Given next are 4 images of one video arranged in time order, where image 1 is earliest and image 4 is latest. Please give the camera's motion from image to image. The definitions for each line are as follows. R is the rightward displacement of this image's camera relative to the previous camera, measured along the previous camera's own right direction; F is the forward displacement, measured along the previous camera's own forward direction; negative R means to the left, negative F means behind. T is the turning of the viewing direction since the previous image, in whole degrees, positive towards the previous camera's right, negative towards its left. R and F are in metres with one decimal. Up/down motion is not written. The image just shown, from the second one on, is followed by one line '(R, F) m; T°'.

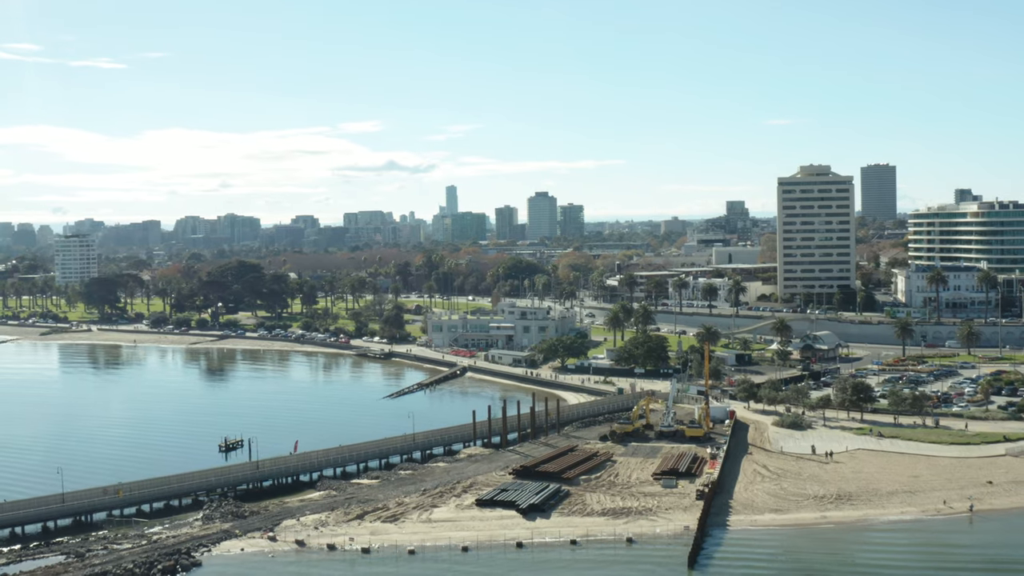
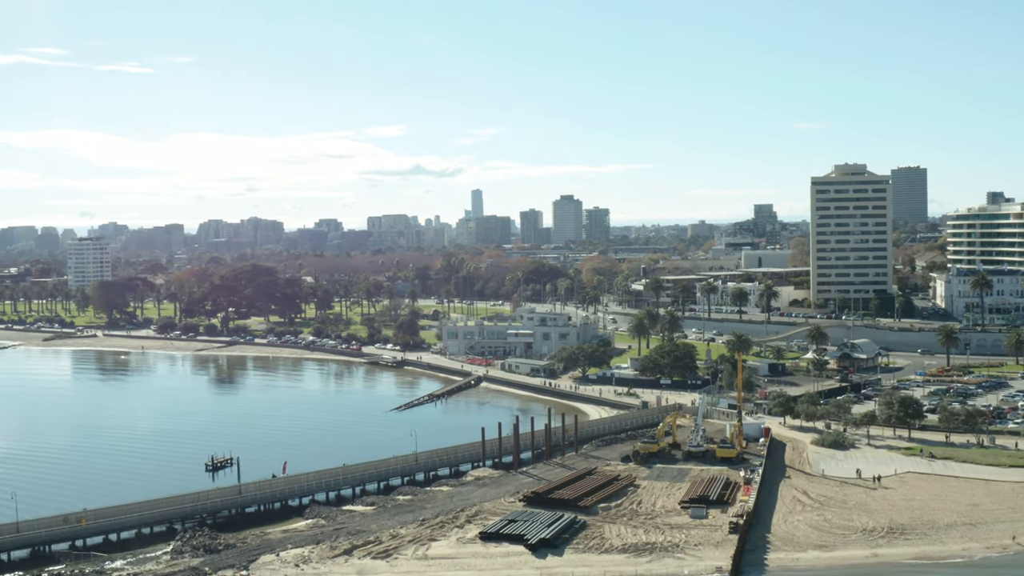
(+0.6, +4.6) m; -2°
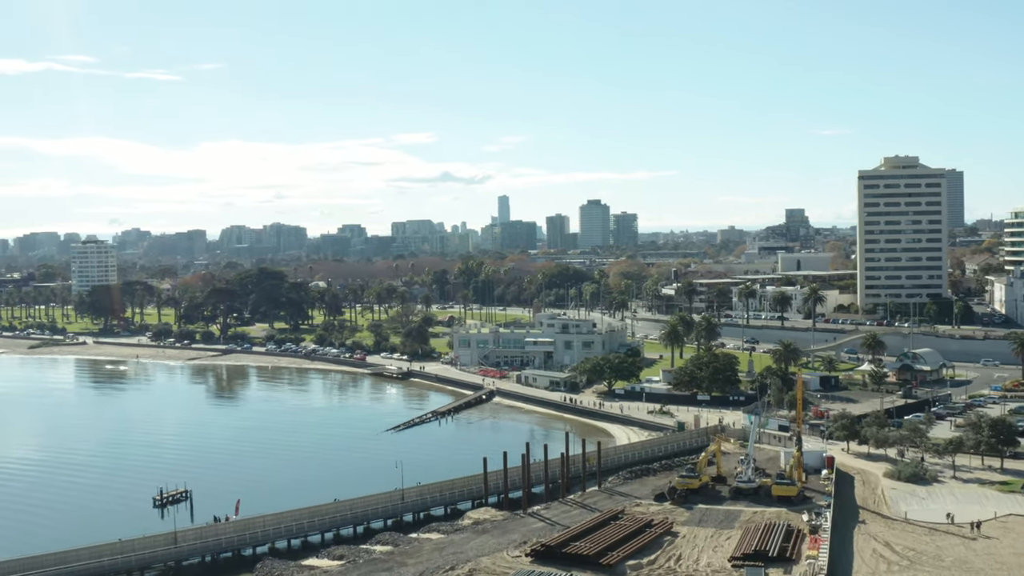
(+0.7, +8.4) m; -2°
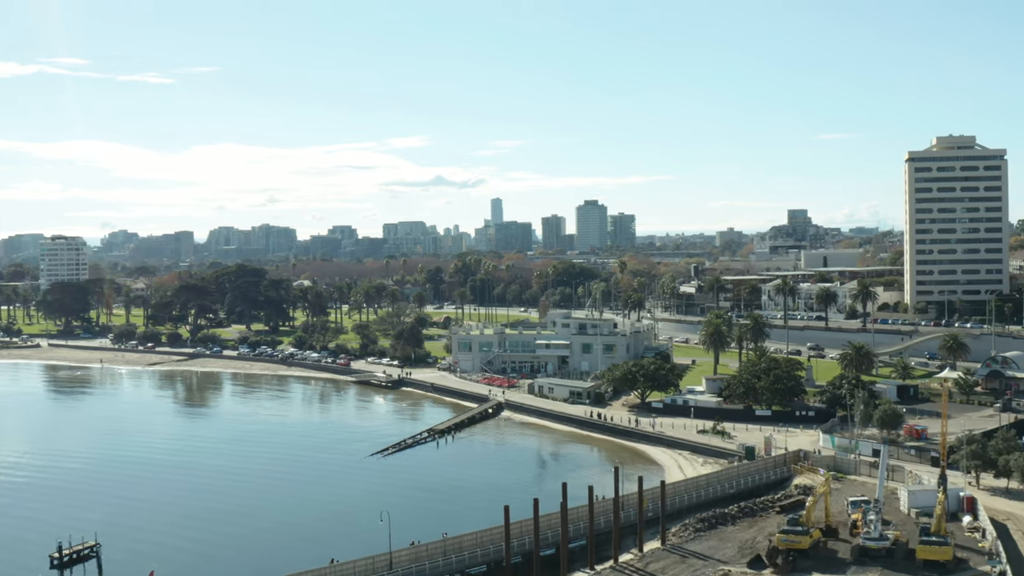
(-1.1, +11.3) m; 0°
